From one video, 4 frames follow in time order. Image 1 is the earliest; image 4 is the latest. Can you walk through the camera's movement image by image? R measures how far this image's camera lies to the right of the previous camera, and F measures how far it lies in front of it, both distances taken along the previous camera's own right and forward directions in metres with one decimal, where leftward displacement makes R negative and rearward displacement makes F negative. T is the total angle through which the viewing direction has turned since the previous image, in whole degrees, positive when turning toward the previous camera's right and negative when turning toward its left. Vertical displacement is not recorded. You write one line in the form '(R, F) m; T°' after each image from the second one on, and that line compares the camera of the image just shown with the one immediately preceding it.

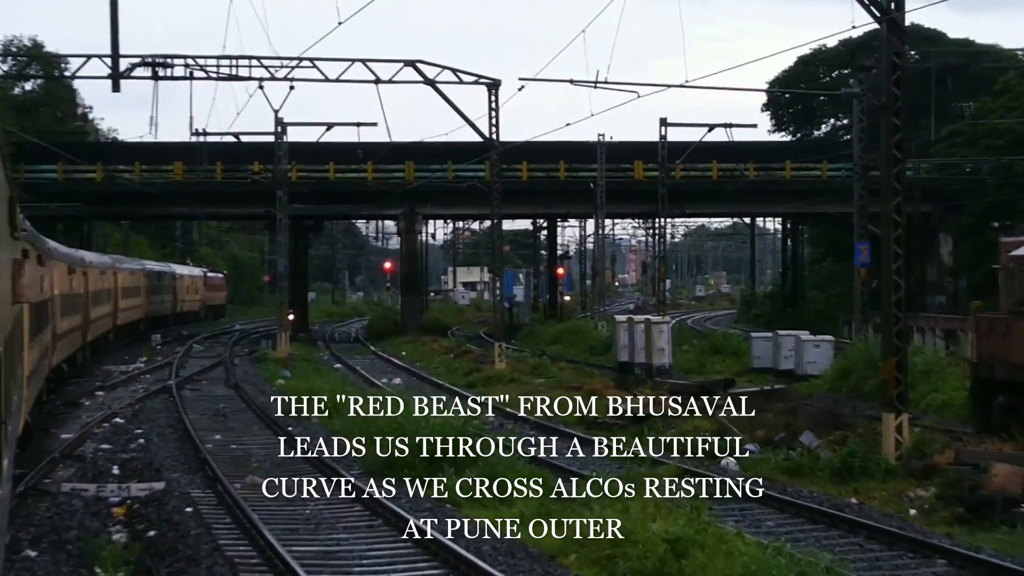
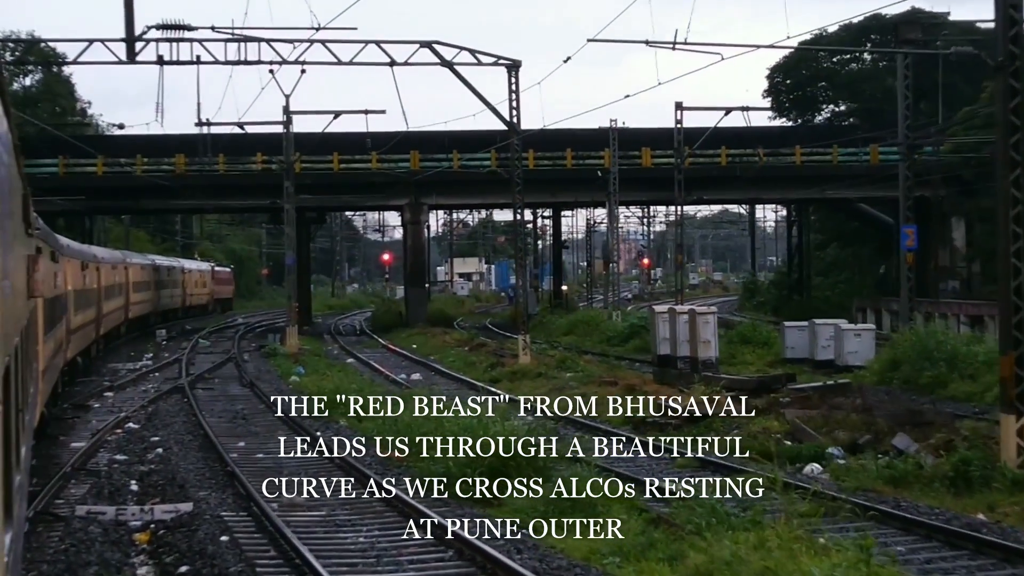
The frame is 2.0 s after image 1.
(-0.8, +1.4) m; +1°
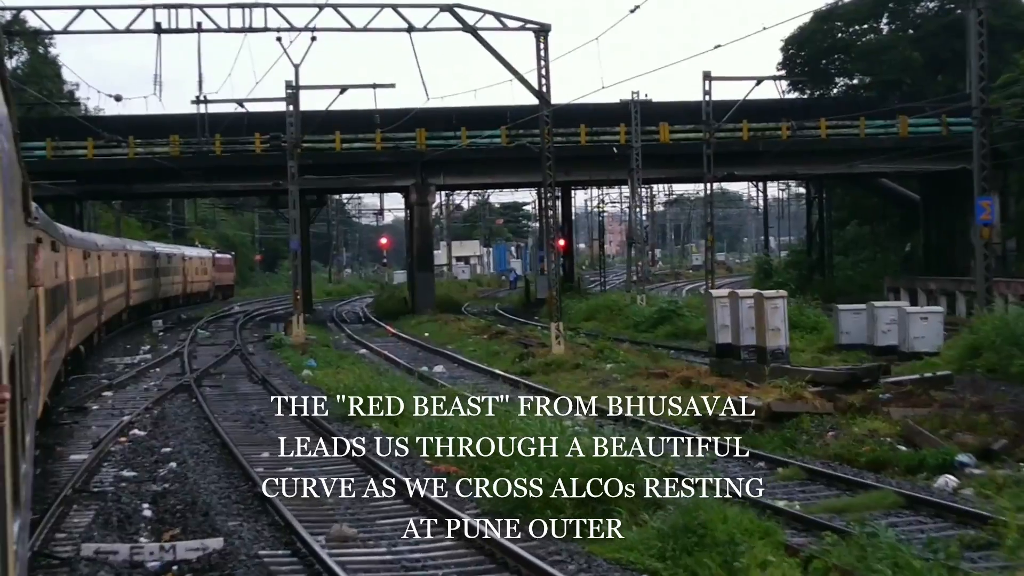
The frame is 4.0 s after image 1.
(-0.9, +2.0) m; +1°
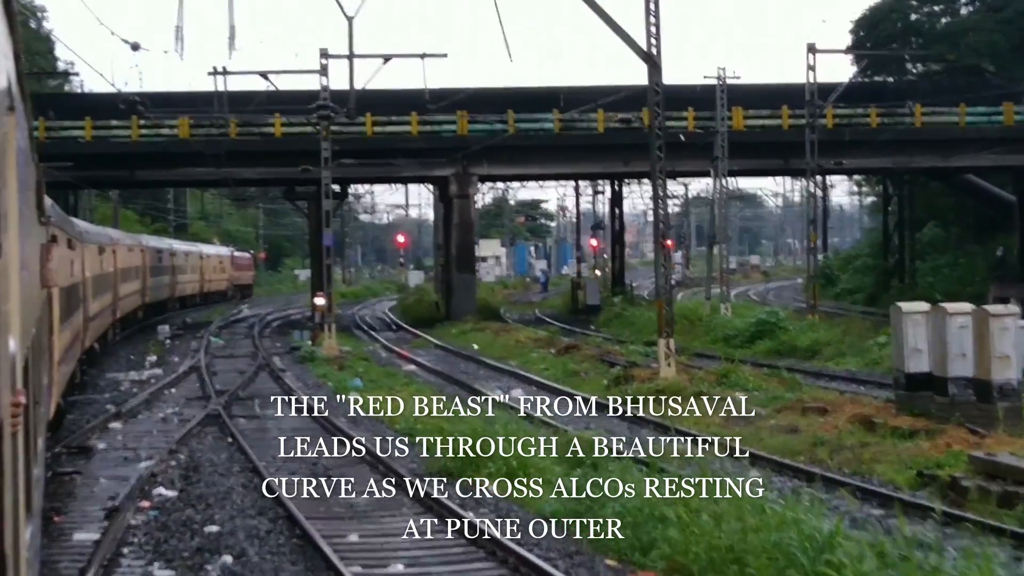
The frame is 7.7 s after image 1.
(-1.9, +4.3) m; 0°
